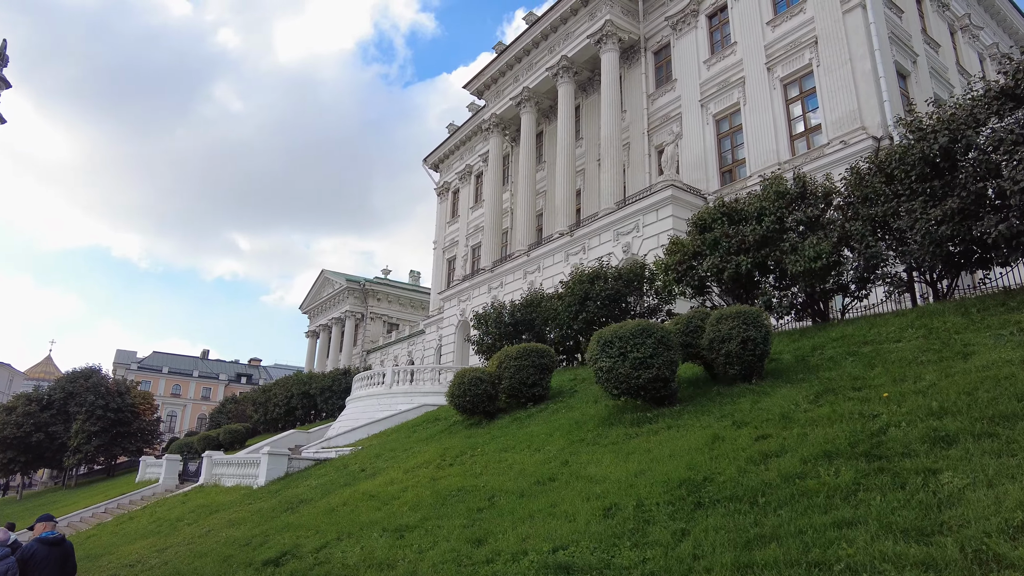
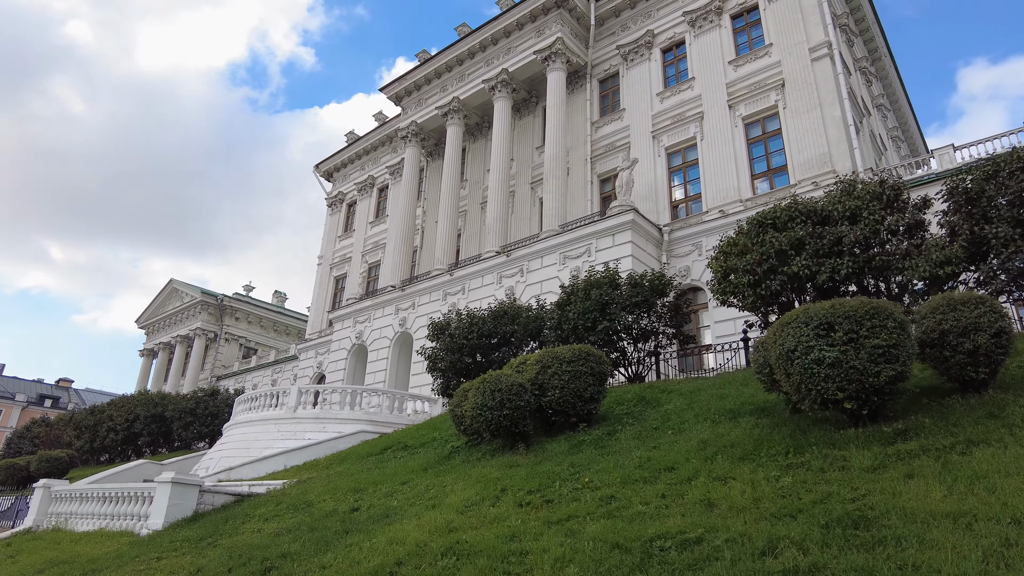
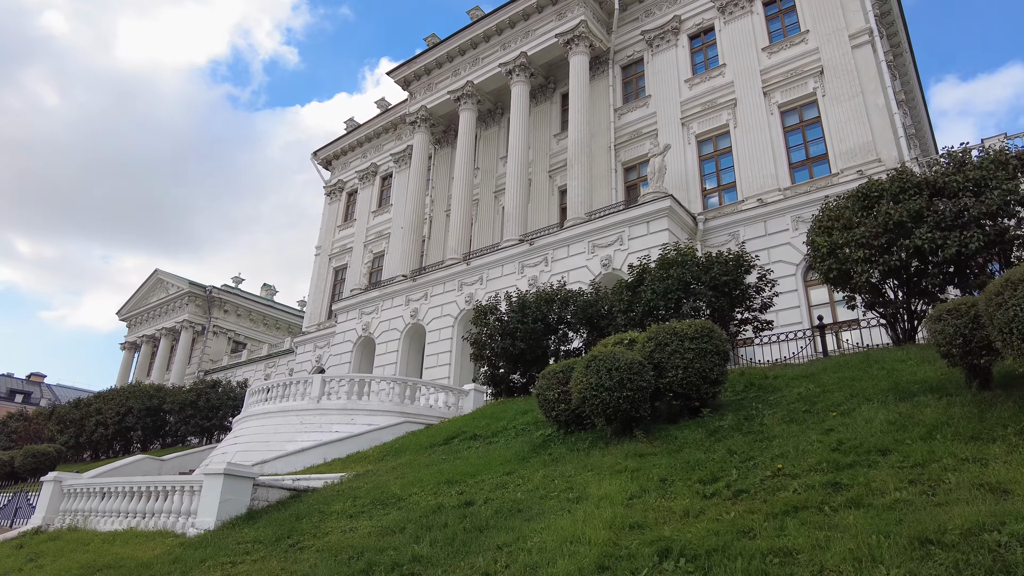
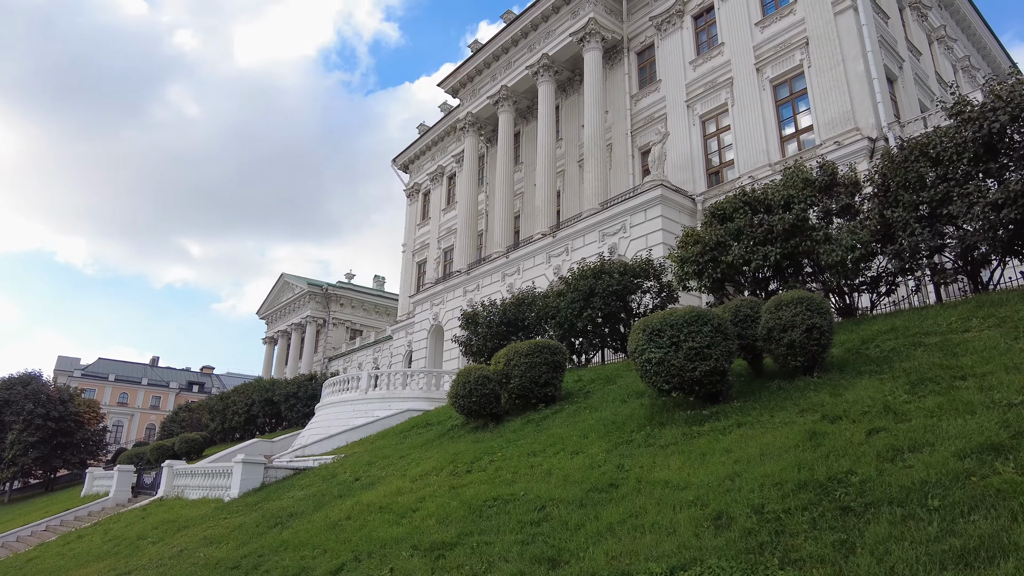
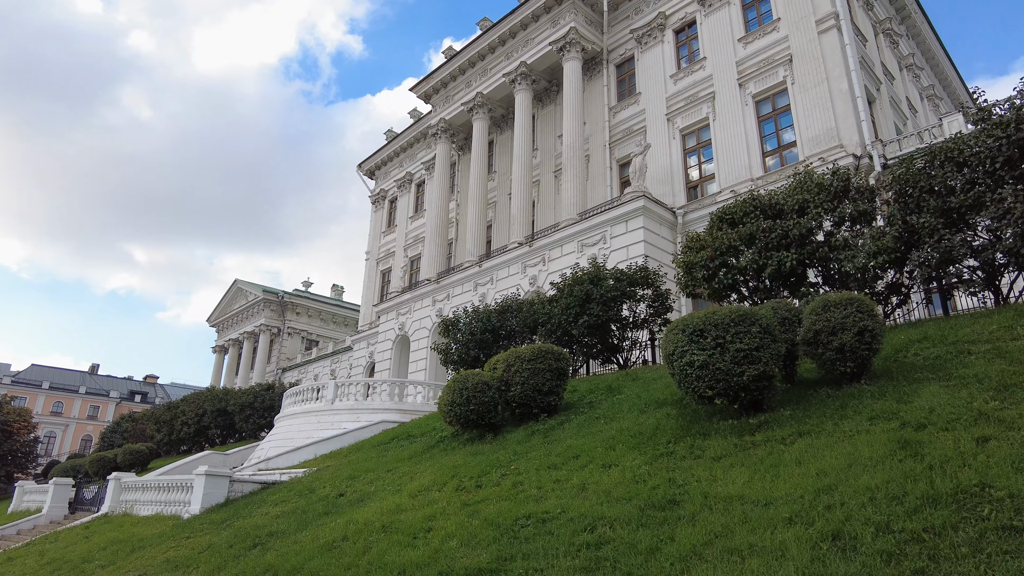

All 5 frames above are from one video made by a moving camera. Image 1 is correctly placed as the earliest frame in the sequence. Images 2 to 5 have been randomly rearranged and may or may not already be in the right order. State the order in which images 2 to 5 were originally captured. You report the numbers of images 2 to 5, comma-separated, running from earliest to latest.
4, 5, 2, 3
